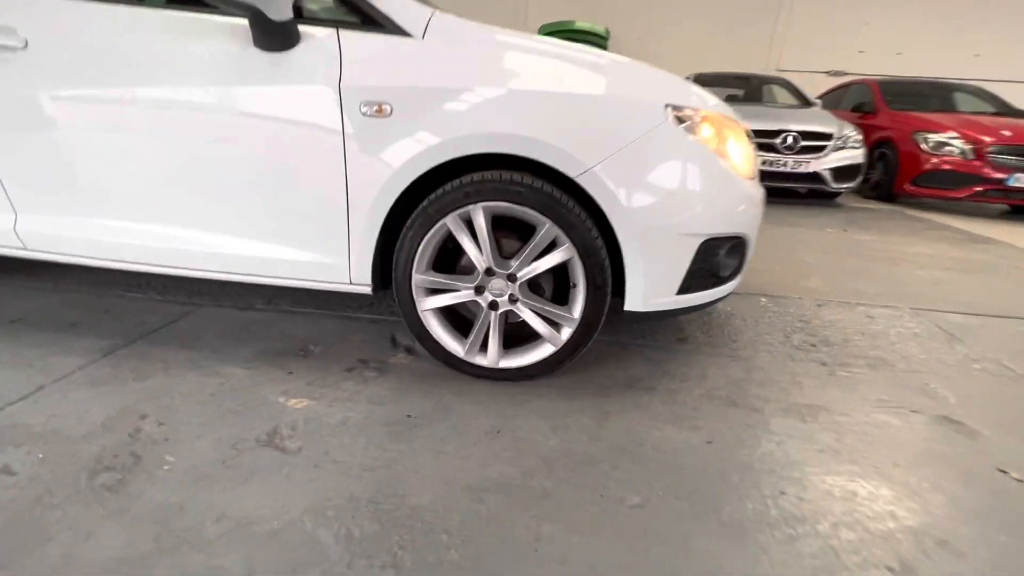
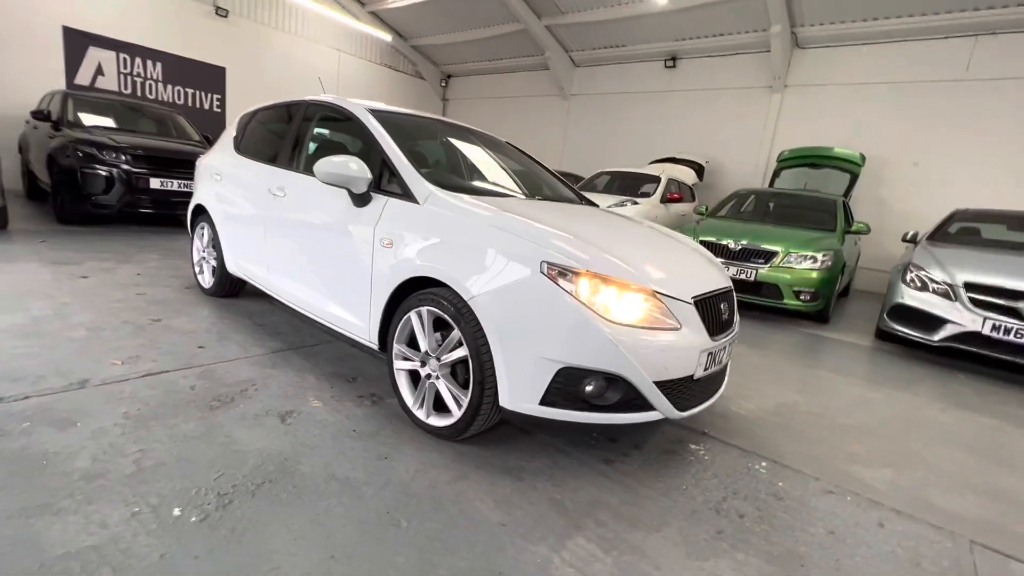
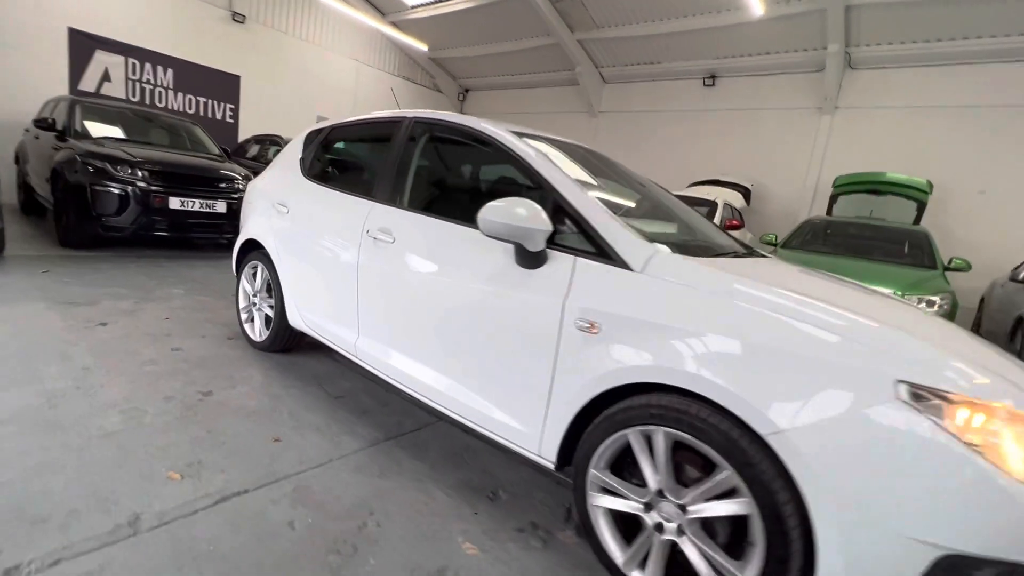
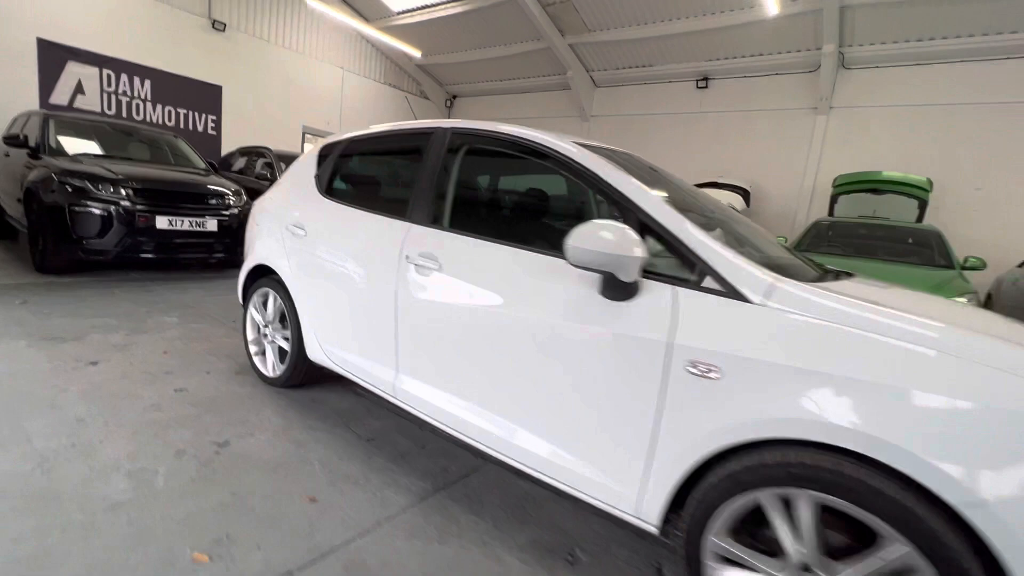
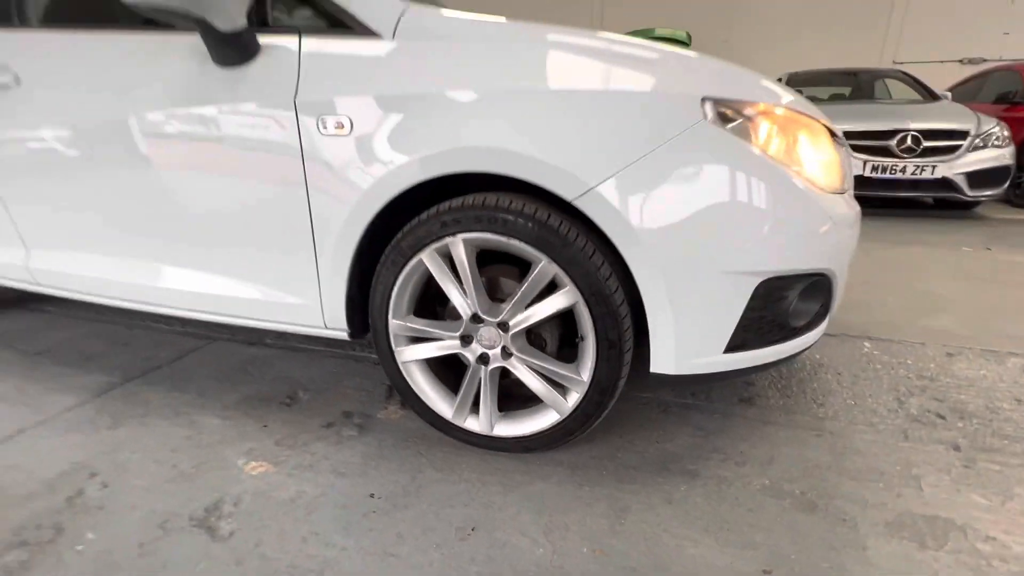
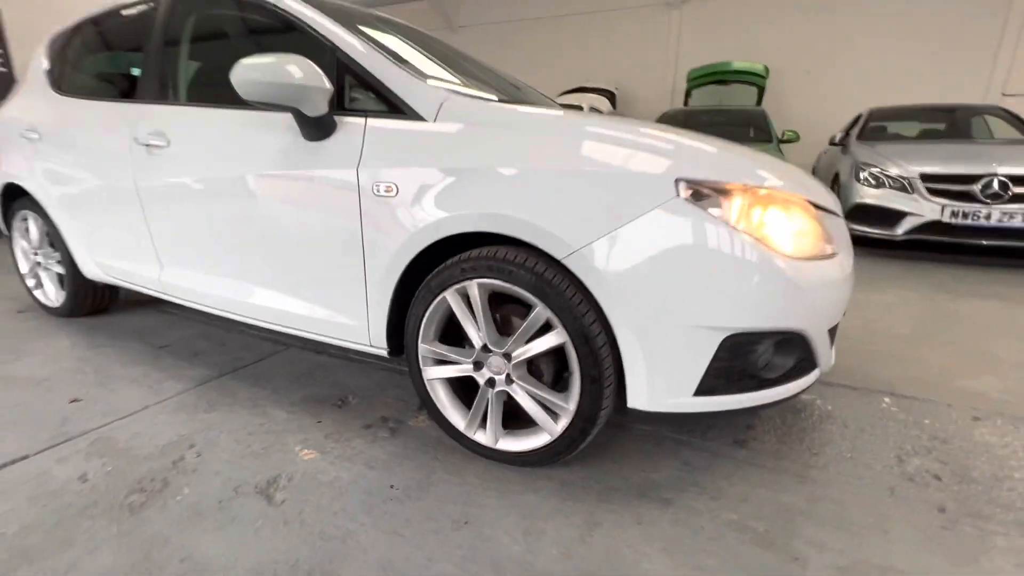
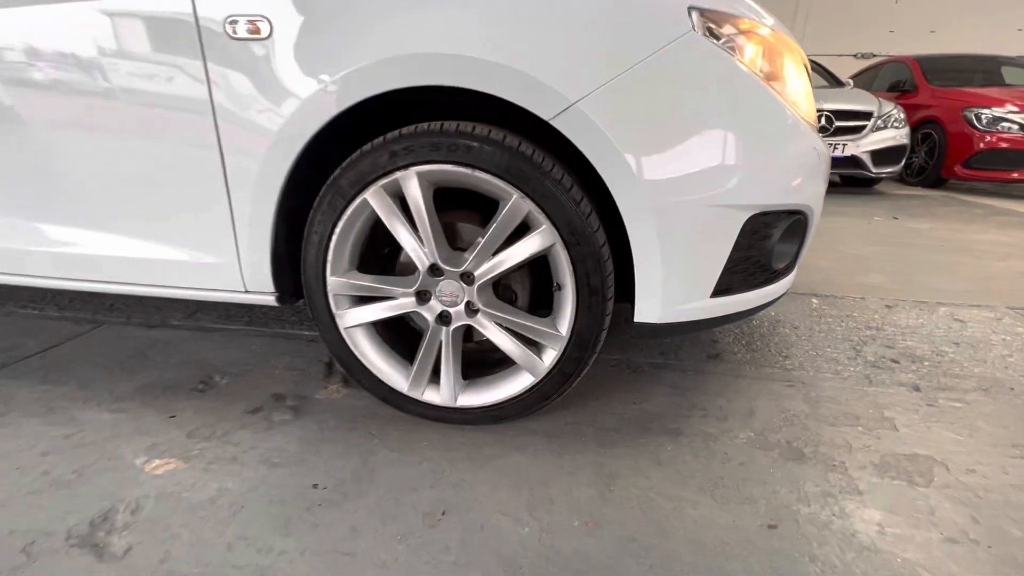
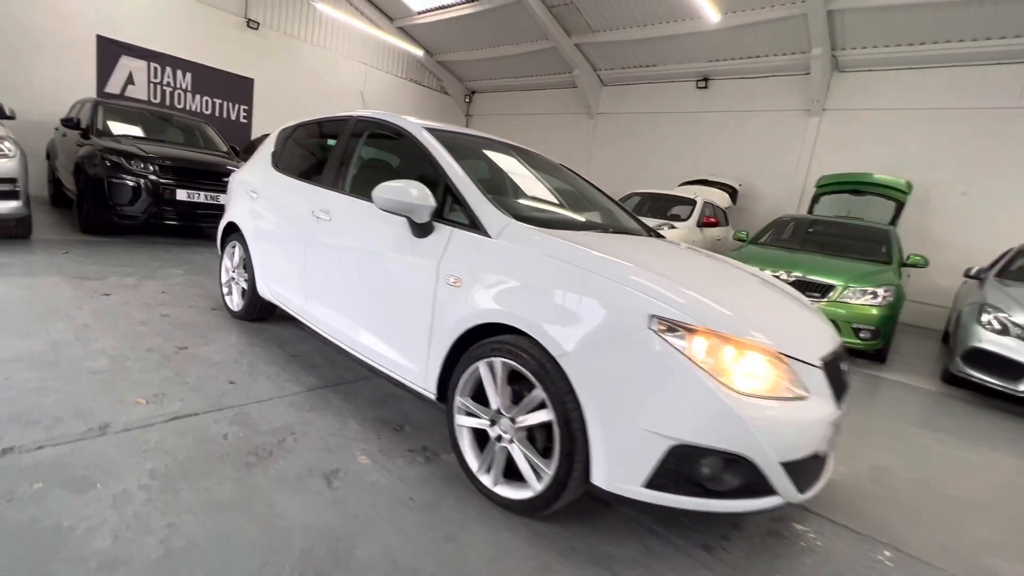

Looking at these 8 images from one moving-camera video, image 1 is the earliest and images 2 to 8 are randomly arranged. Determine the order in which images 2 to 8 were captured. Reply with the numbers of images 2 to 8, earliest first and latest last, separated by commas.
7, 5, 6, 2, 8, 3, 4
